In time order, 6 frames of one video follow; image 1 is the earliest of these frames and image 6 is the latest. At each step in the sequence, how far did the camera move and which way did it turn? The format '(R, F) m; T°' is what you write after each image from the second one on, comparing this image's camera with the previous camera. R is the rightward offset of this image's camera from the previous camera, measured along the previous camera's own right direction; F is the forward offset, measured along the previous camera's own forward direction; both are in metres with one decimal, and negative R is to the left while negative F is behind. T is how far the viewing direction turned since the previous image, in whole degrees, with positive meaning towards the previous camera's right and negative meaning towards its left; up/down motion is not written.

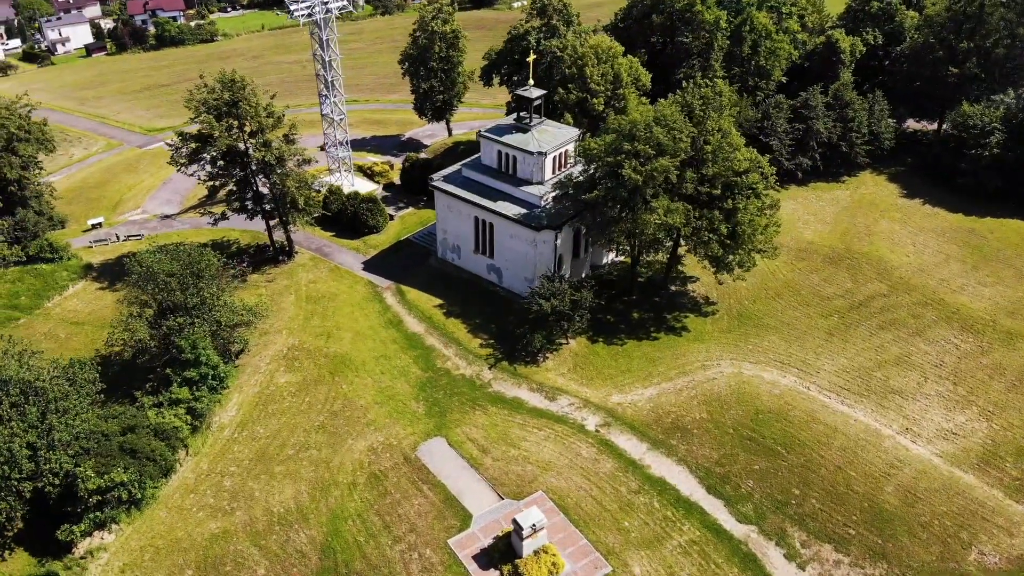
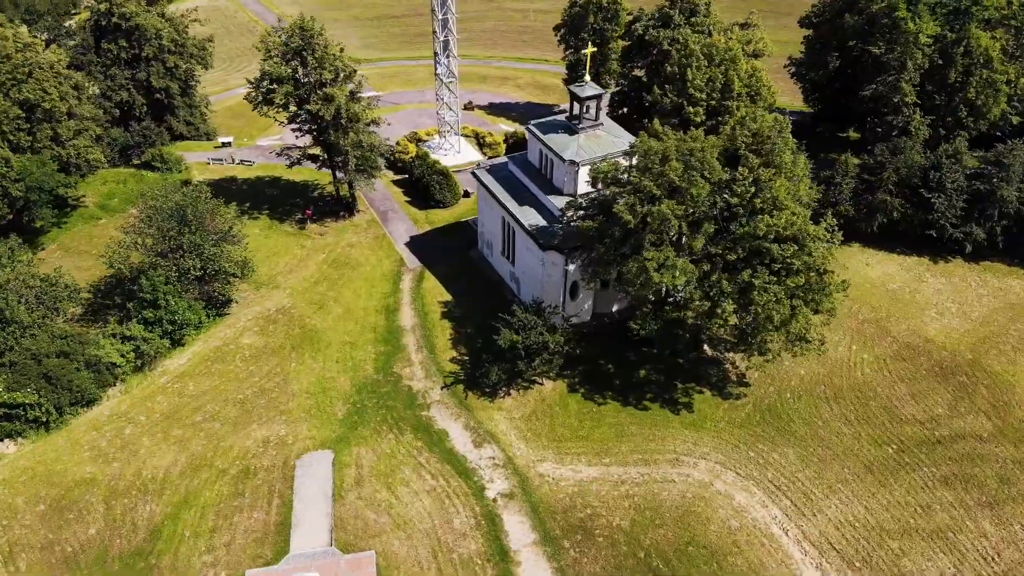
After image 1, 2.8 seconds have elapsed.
(+13.9, +8.1) m; -19°
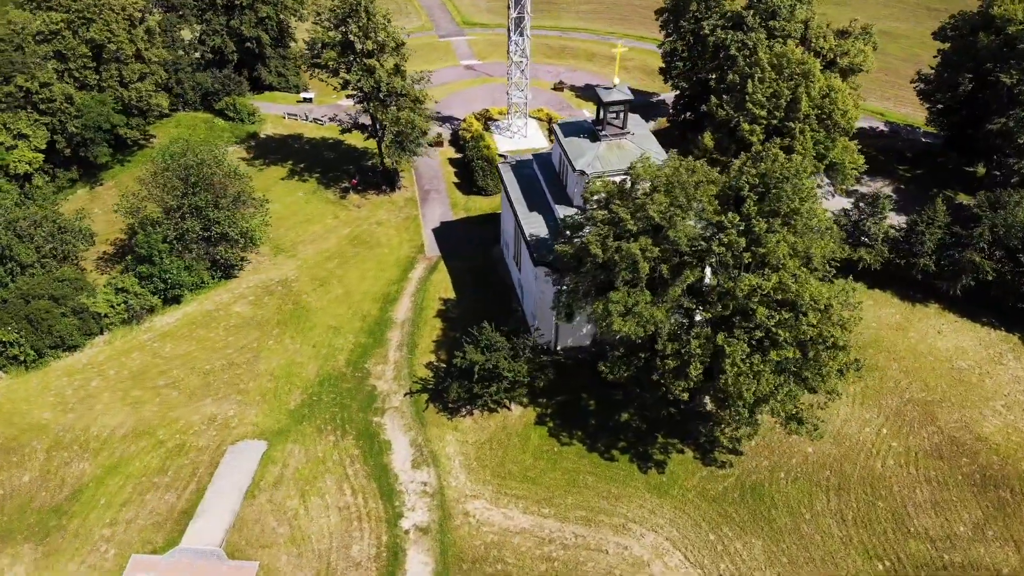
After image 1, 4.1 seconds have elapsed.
(+7.8, +4.1) m; -11°
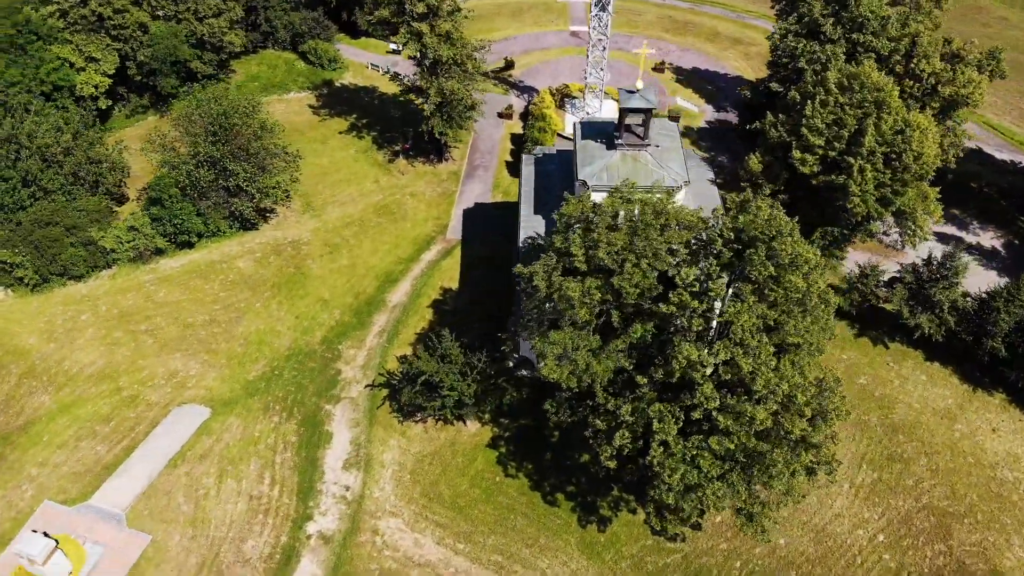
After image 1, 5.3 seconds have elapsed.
(+7.2, +3.9) m; -10°
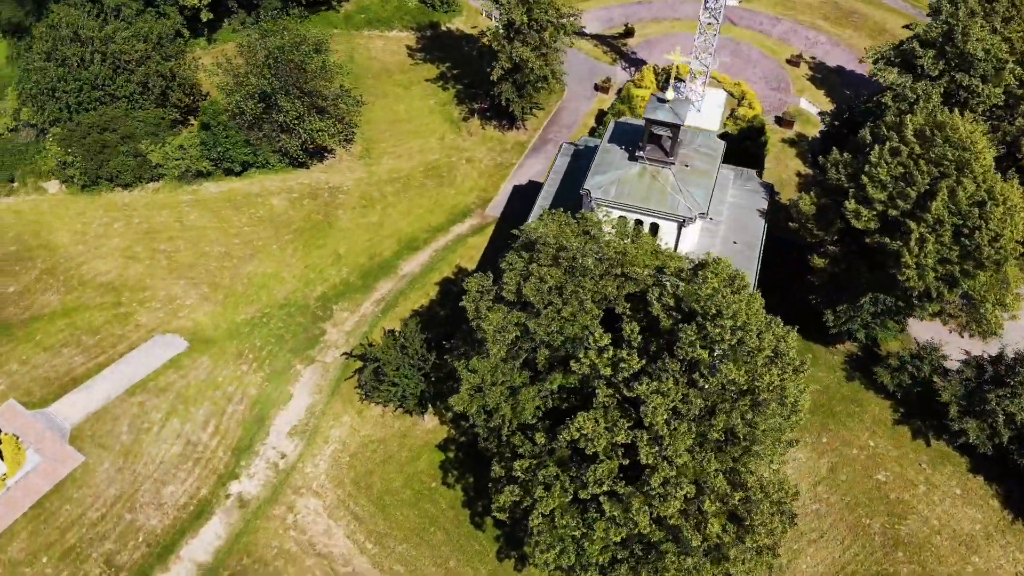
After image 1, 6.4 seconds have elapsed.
(+6.8, +3.4) m; -11°
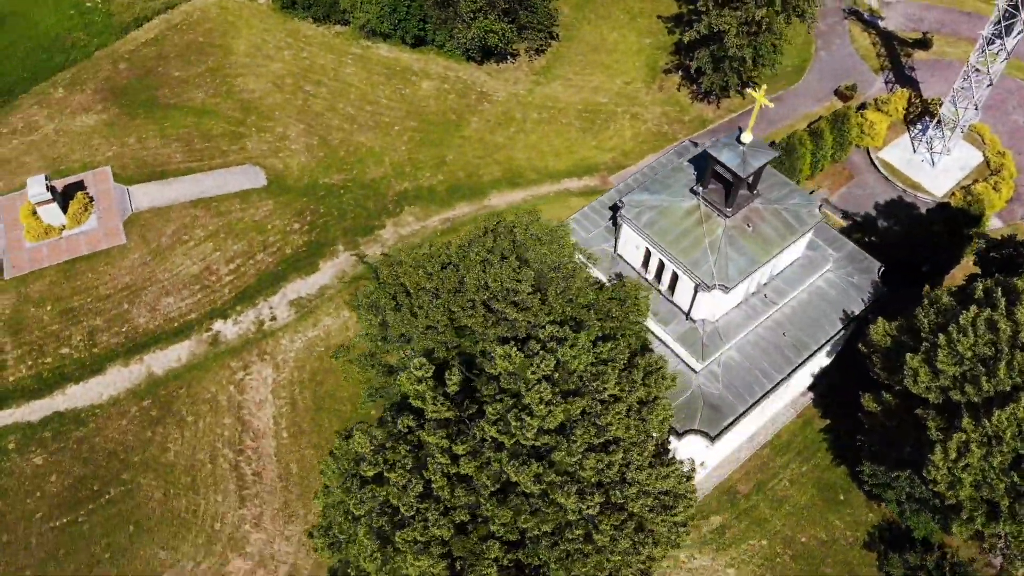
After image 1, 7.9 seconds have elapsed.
(+9.2, +4.4) m; -18°
